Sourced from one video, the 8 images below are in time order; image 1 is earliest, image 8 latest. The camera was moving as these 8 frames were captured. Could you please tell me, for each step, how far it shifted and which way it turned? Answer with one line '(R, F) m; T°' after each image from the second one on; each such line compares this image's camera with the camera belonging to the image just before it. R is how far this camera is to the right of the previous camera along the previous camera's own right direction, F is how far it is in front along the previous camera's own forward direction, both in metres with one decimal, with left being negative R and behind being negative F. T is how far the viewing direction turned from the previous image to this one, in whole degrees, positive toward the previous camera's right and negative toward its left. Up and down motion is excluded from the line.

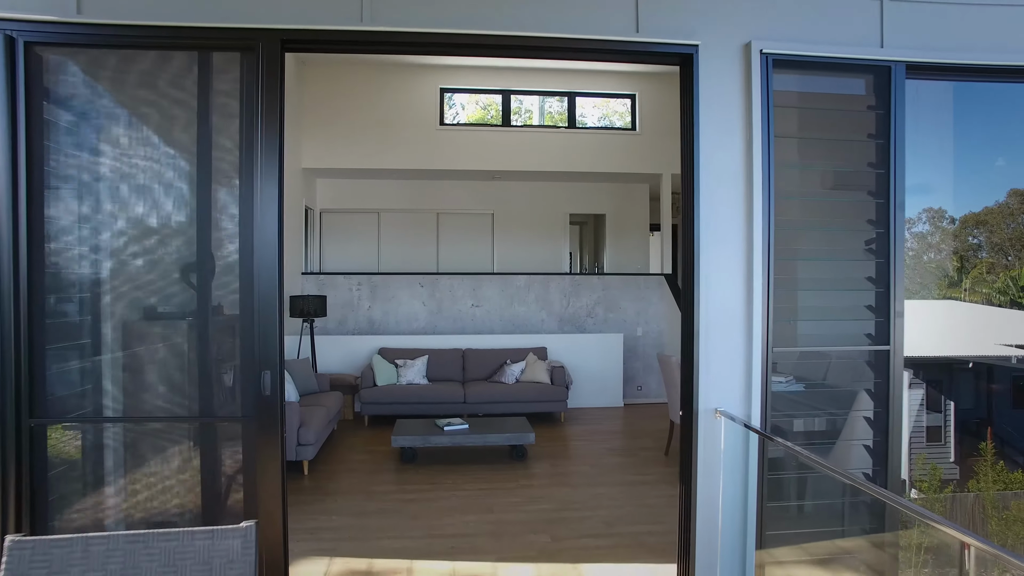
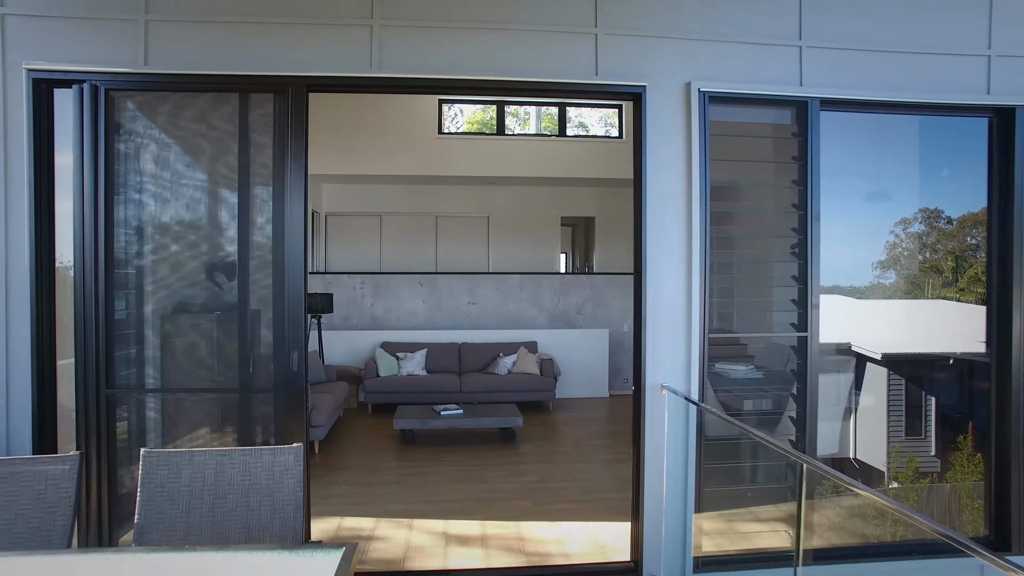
(+0.1, -0.5) m; 0°
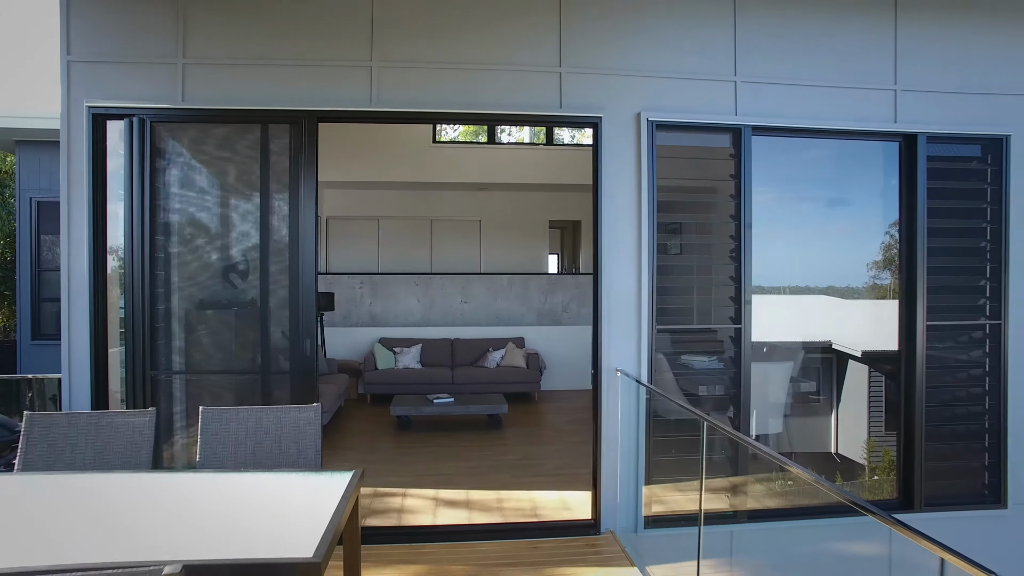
(+0.1, -0.5) m; 0°
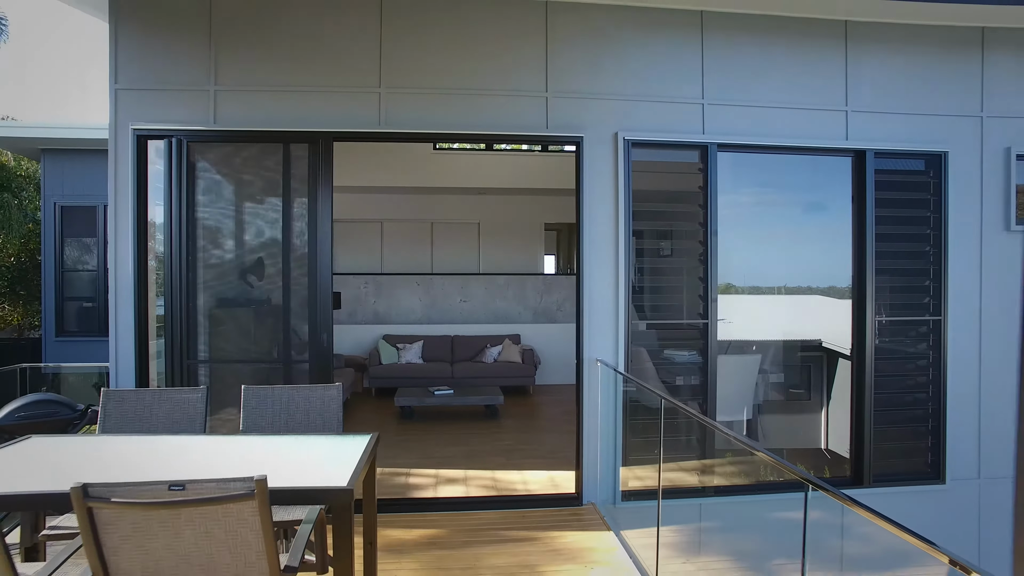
(0.0, -0.4) m; 0°
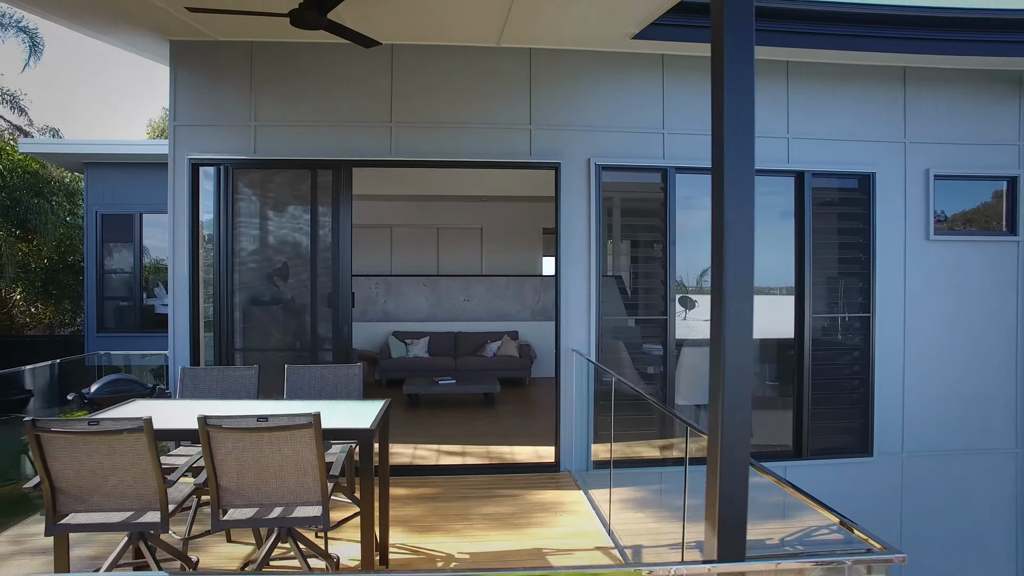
(+0.1, -0.7) m; -1°
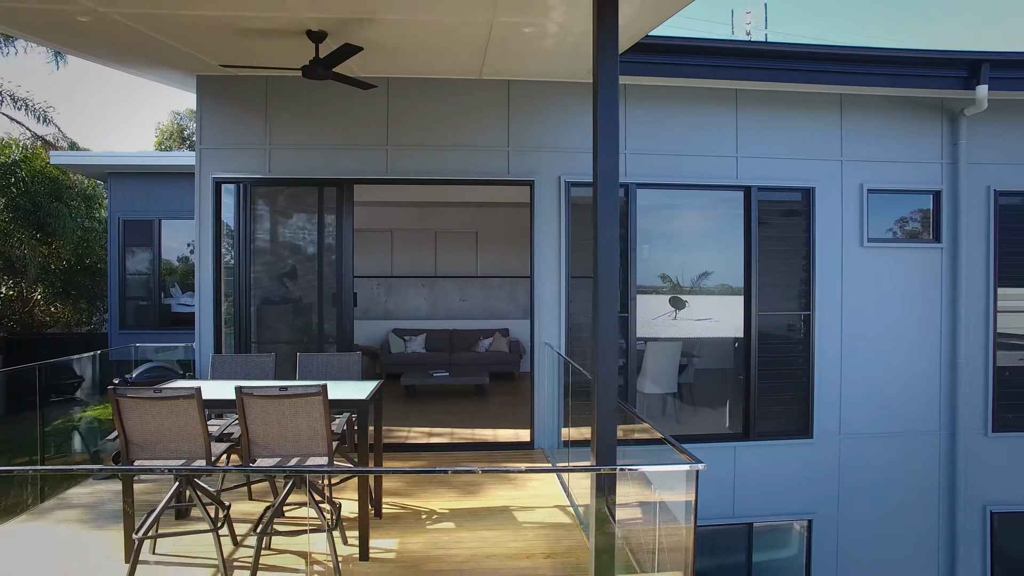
(+0.2, -0.6) m; 0°
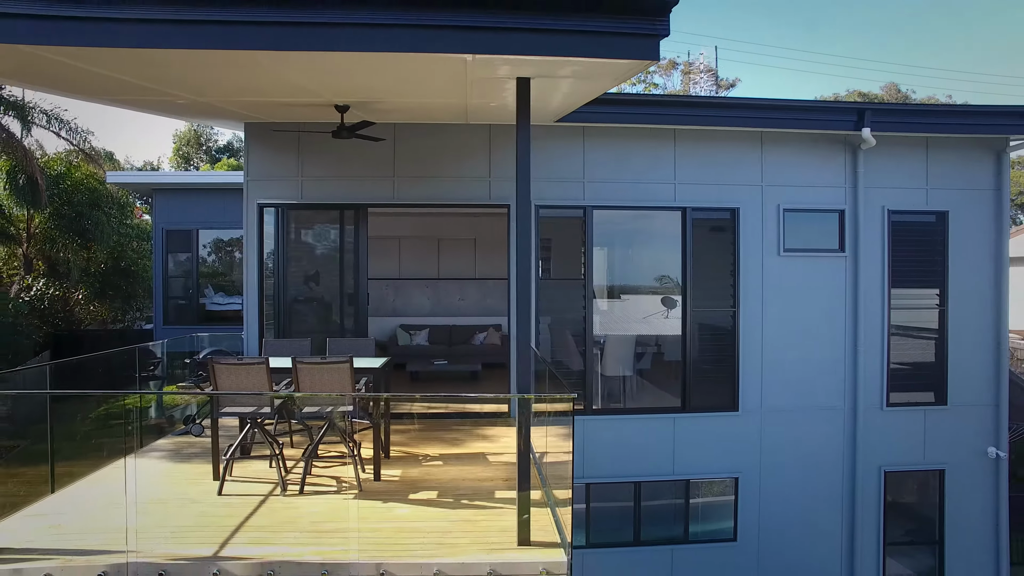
(+0.3, -1.3) m; -1°
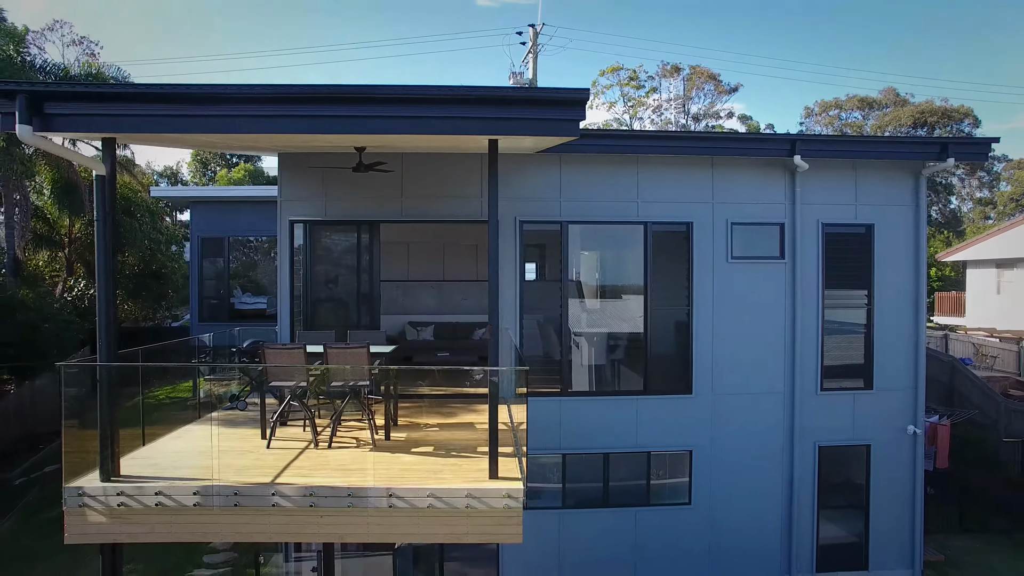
(+0.3, -1.2) m; -1°
